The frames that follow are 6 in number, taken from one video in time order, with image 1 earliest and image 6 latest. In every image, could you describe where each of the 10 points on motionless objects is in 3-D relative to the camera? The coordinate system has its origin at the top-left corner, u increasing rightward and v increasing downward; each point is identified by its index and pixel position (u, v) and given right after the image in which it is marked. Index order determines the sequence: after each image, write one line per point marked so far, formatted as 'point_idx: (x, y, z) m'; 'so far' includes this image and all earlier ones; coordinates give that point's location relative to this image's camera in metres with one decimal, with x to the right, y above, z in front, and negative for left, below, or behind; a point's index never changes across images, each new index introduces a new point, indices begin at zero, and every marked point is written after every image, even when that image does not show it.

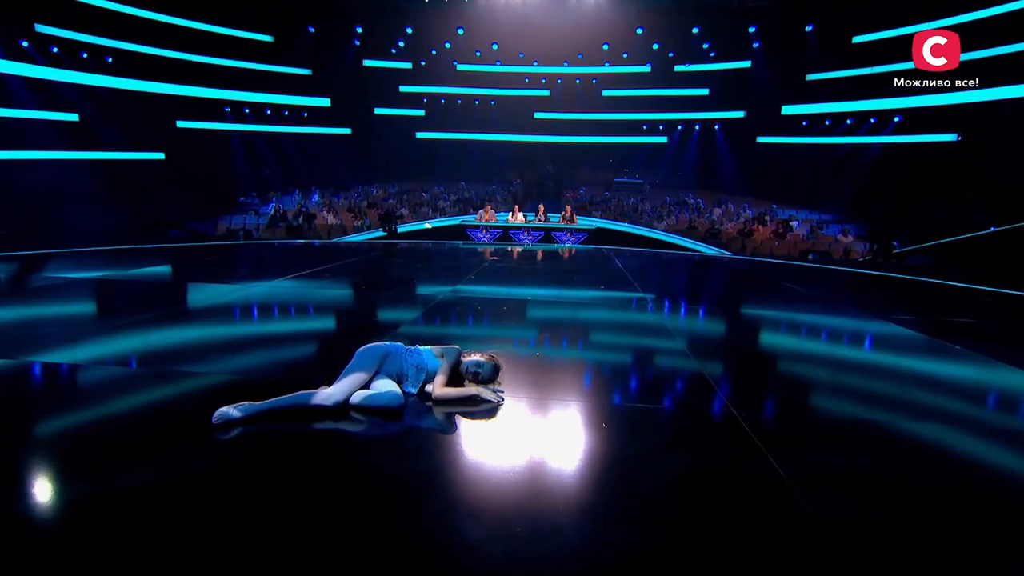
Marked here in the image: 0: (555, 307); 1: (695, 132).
0: (+0.6, -0.3, +8.6) m
1: (+4.2, +3.8, +14.6) m
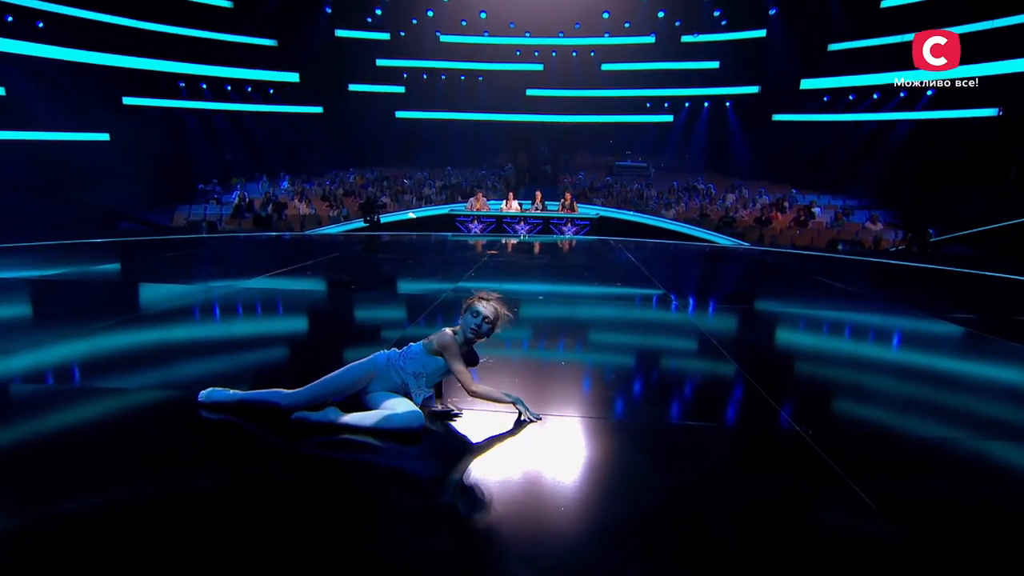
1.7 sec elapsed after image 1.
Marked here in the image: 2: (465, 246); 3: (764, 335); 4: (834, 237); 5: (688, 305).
0: (+0.5, -0.2, +7.6) m
1: (+4.1, +4.0, +13.6) m
2: (-0.9, +0.7, +11.5) m
3: (+2.5, -0.5, +6.6) m
4: (+5.7, +0.9, +11.2) m
5: (+2.1, -0.2, +7.7) m
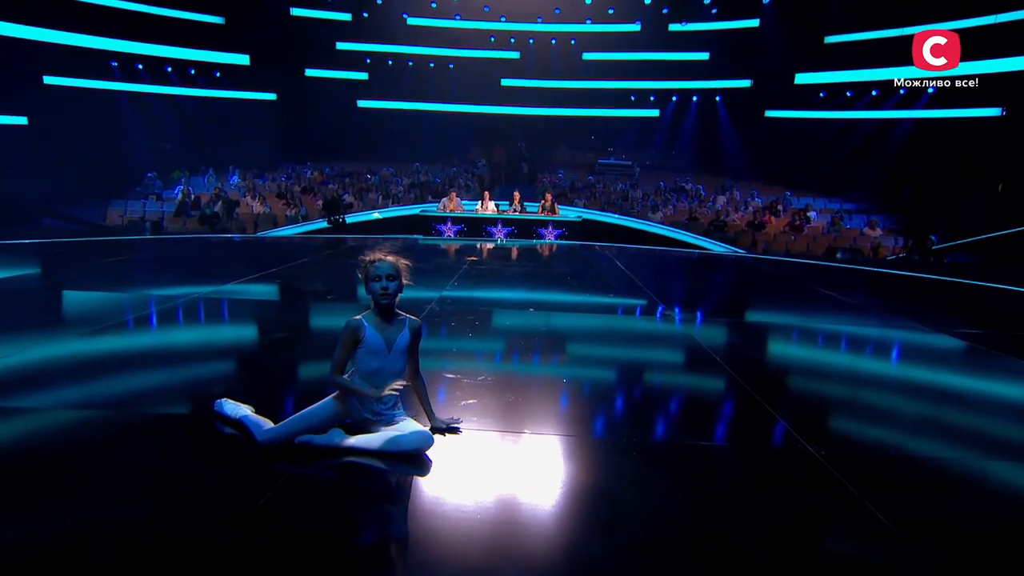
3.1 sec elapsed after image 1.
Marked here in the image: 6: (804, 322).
0: (+0.2, -0.3, +6.9) m
1: (+3.6, +3.8, +13.0) m
2: (-1.3, +0.6, +10.7) m
3: (+2.2, -0.5, +5.9) m
4: (+5.3, +0.7, +10.6) m
5: (+1.7, -0.3, +7.0) m
6: (+3.1, -0.4, +6.9) m
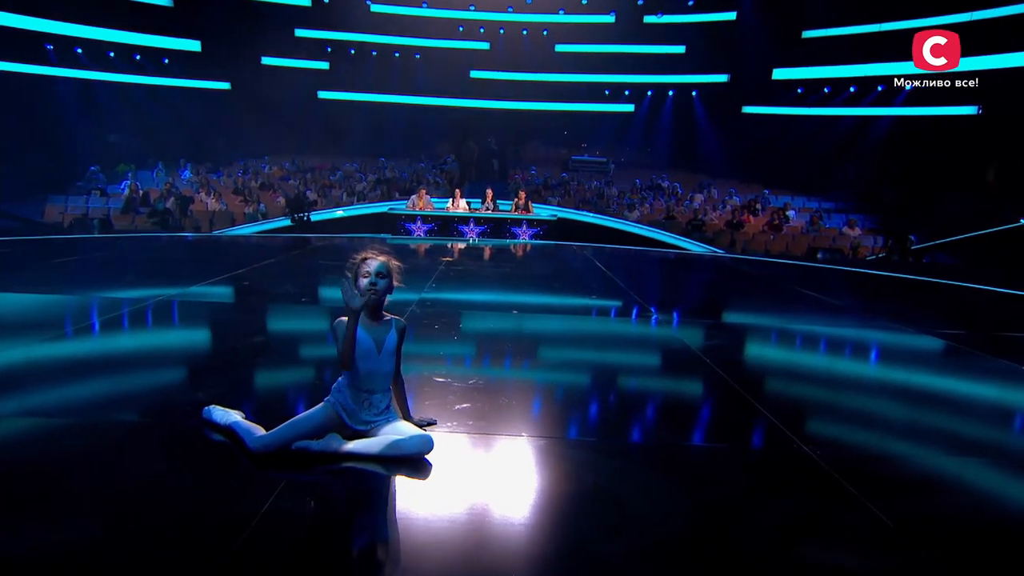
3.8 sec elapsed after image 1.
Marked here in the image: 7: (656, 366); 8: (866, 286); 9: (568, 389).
0: (-0.1, -0.3, +6.5) m
1: (+3.1, +3.8, +12.8) m
2: (-1.7, +0.6, +10.3) m
3: (+1.9, -0.5, +5.6) m
4: (+4.8, +0.7, +10.5) m
5: (+1.4, -0.3, +6.7) m
6: (+2.8, -0.4, +6.7) m
7: (+1.1, -0.6, +5.0) m
8: (+4.6, +0.1, +8.4) m
9: (+0.4, -0.7, +4.3) m
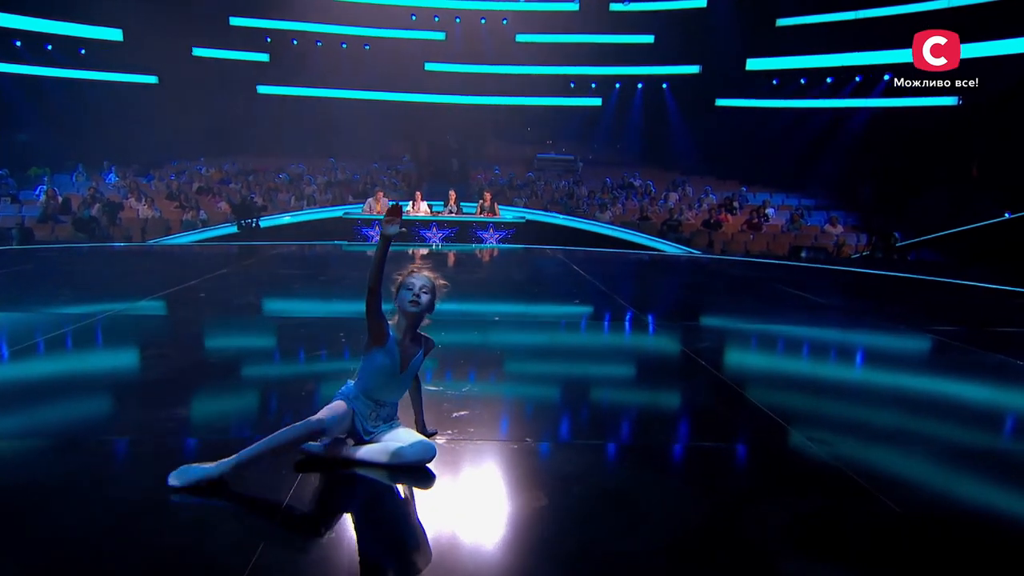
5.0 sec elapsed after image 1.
0: (-0.5, -0.4, +5.9) m
1: (+2.4, +3.7, +12.3) m
2: (-2.2, +0.5, +9.6) m
3: (+1.6, -0.6, +5.1) m
4: (+4.3, +0.7, +10.0) m
5: (+1.1, -0.3, +6.2) m
6: (+2.4, -0.4, +6.1) m
7: (+0.8, -0.6, +4.4) m
8: (+4.2, +0.1, +7.9) m
9: (+0.1, -0.7, +3.7) m
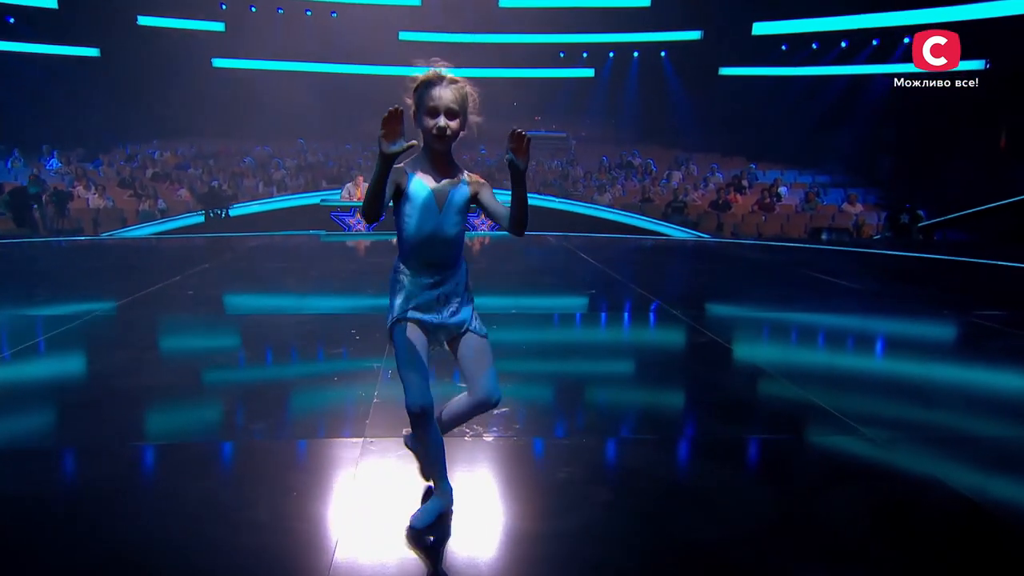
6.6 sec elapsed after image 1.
0: (-0.6, -0.3, +5.2) m
1: (+2.3, +3.9, +11.6) m
2: (-2.3, +0.5, +9.0) m
3: (+1.5, -0.5, +4.4) m
4: (+4.2, +0.9, +9.4) m
5: (+1.0, -0.2, +5.5) m
6: (+2.3, -0.3, +5.5) m
7: (+0.7, -0.6, +3.8) m
8: (+4.0, +0.2, +7.3) m
9: (0.0, -0.7, +3.1) m
